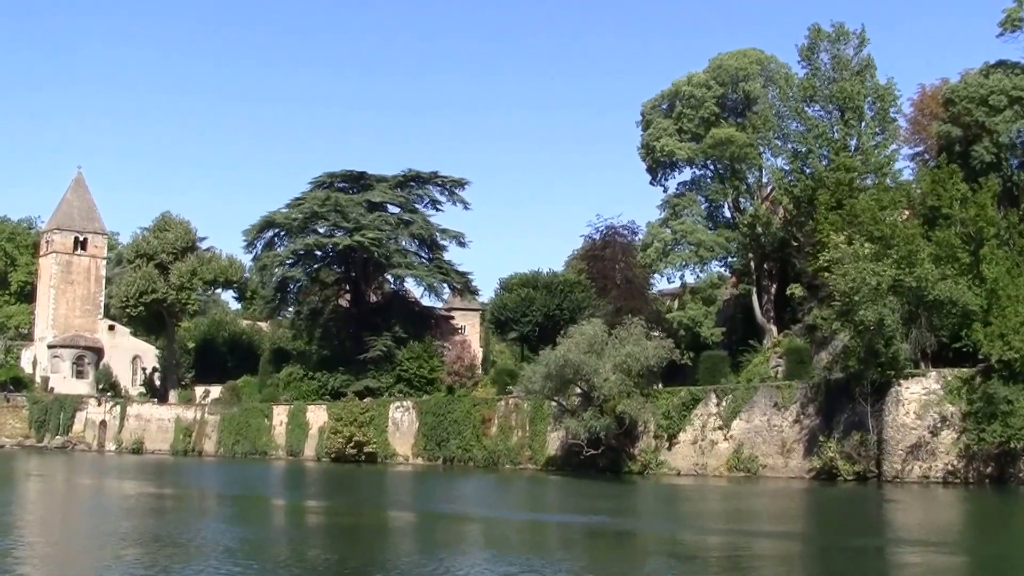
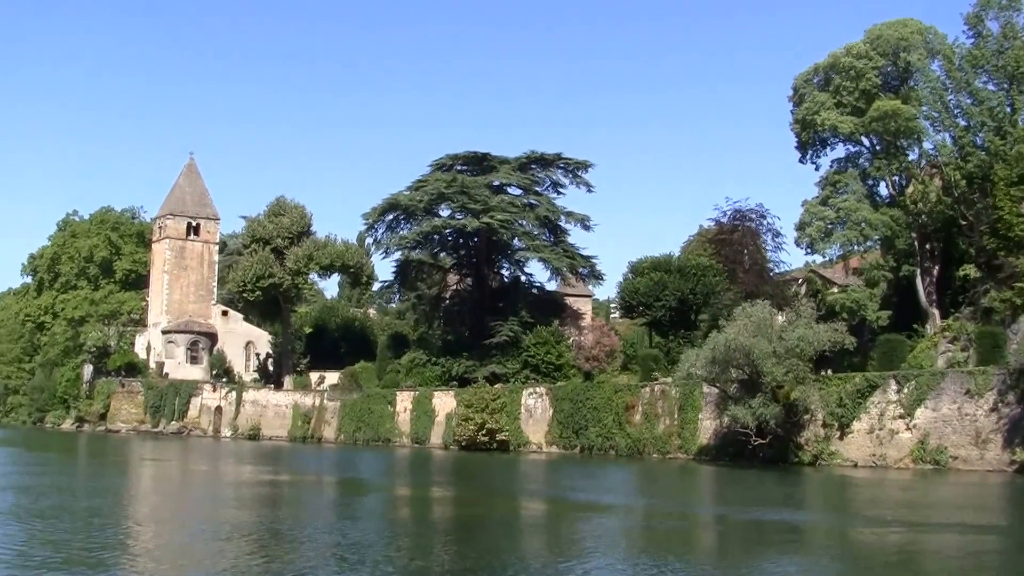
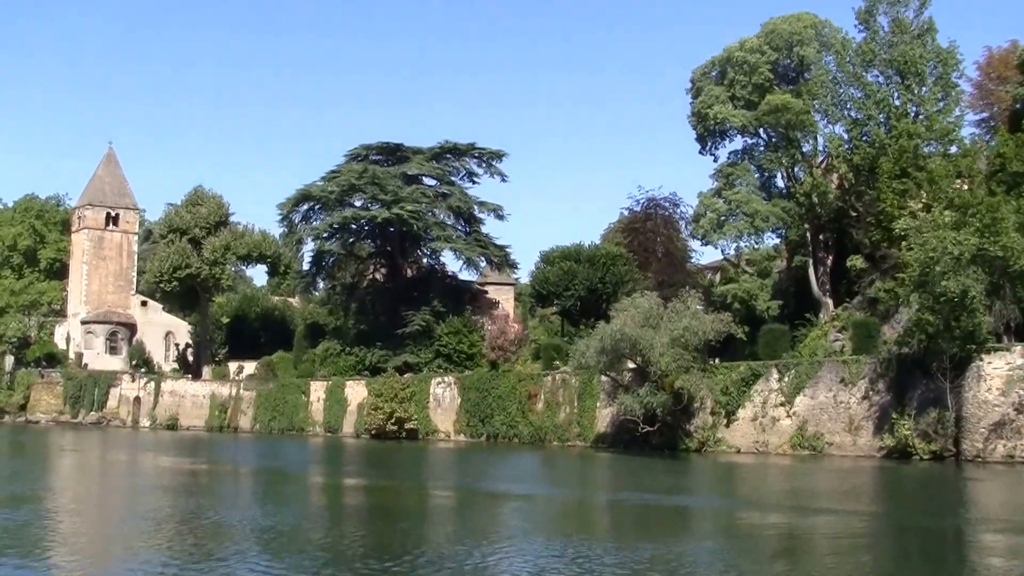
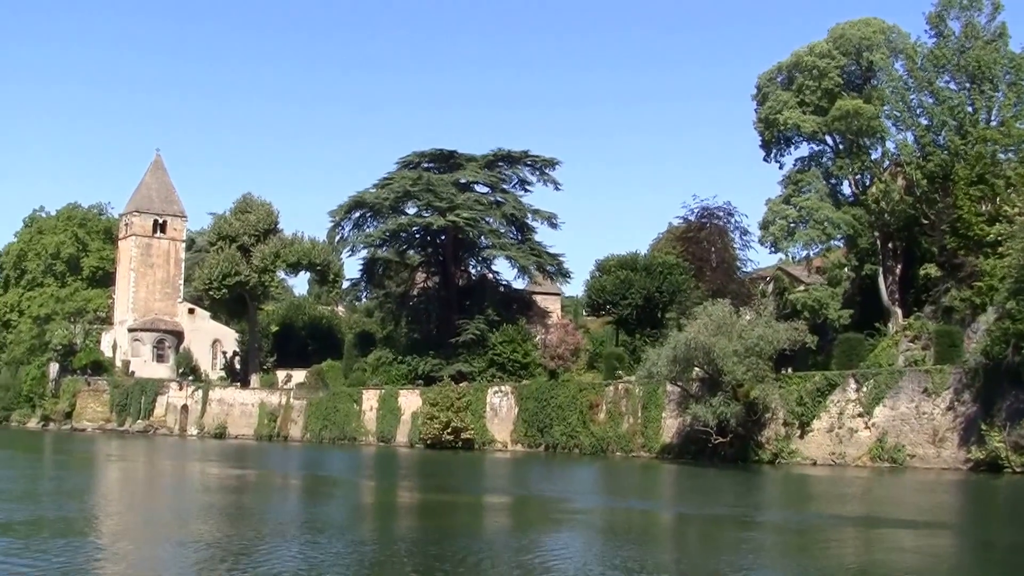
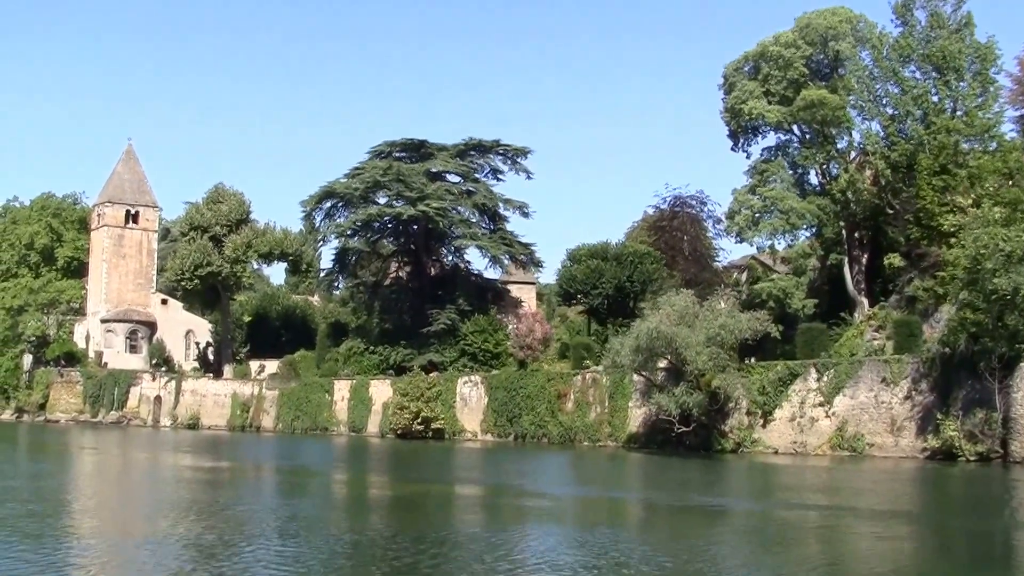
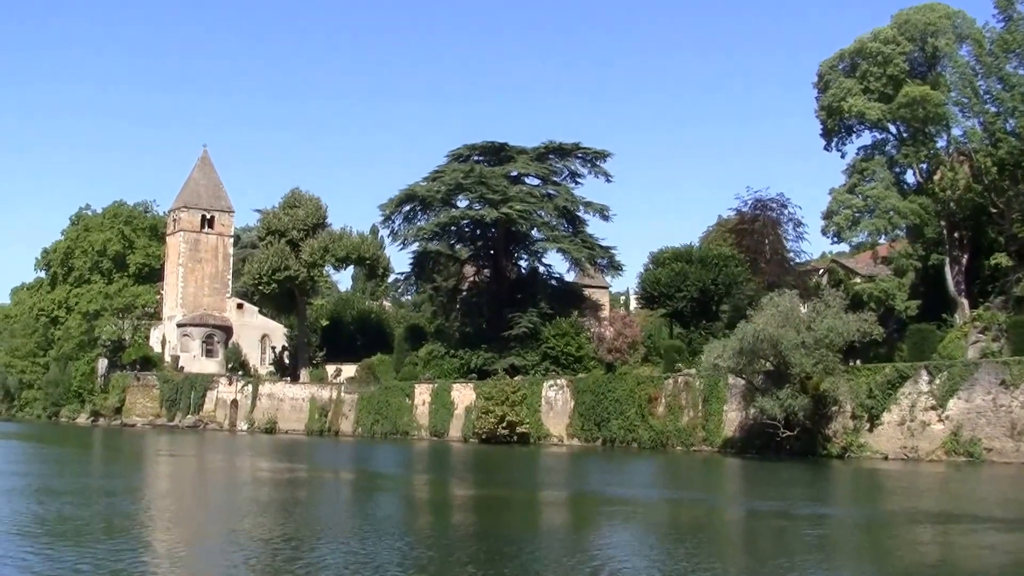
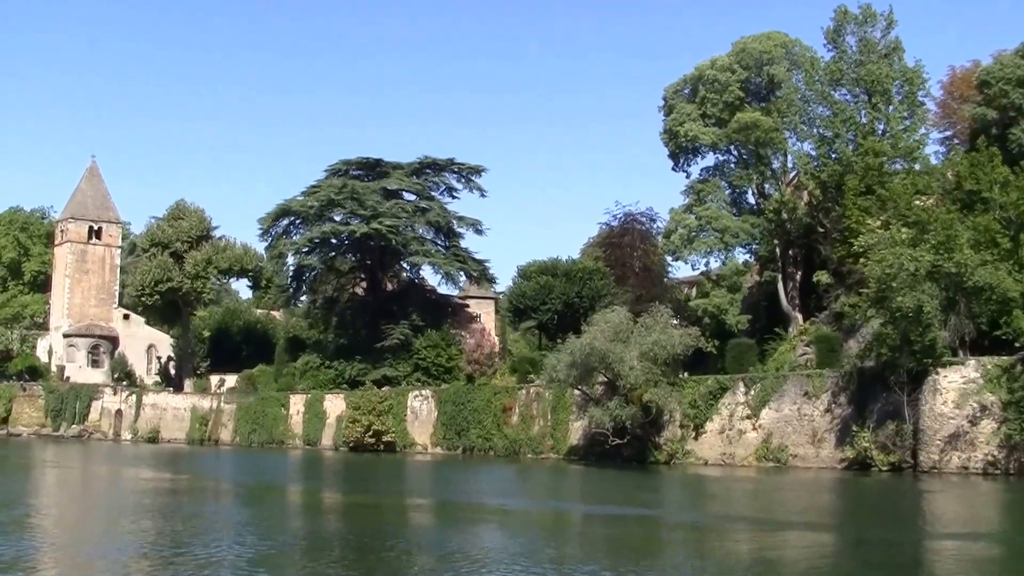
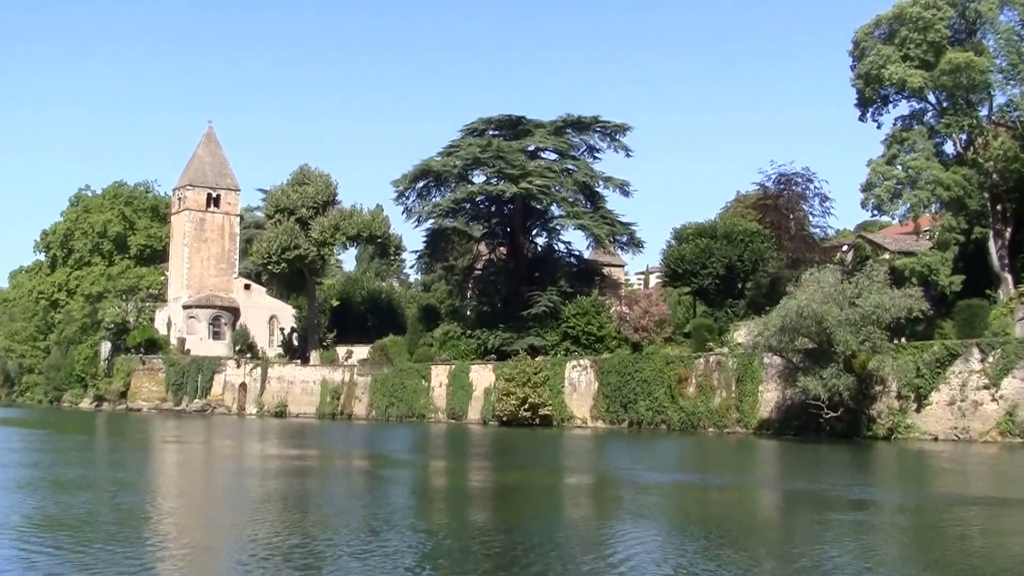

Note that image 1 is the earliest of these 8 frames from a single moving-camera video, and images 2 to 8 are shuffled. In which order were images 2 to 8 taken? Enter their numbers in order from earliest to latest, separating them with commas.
7, 3, 5, 4, 2, 6, 8
